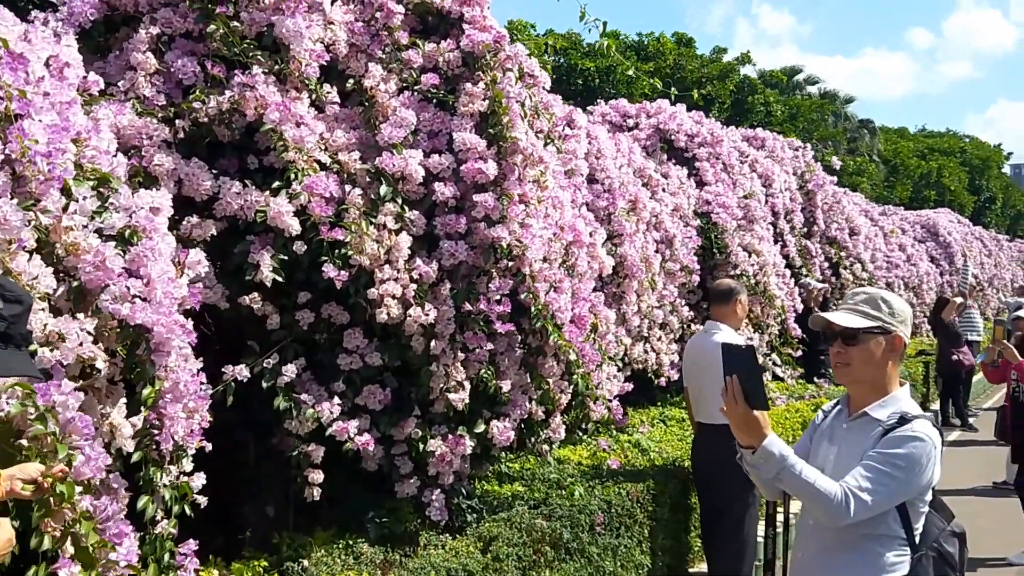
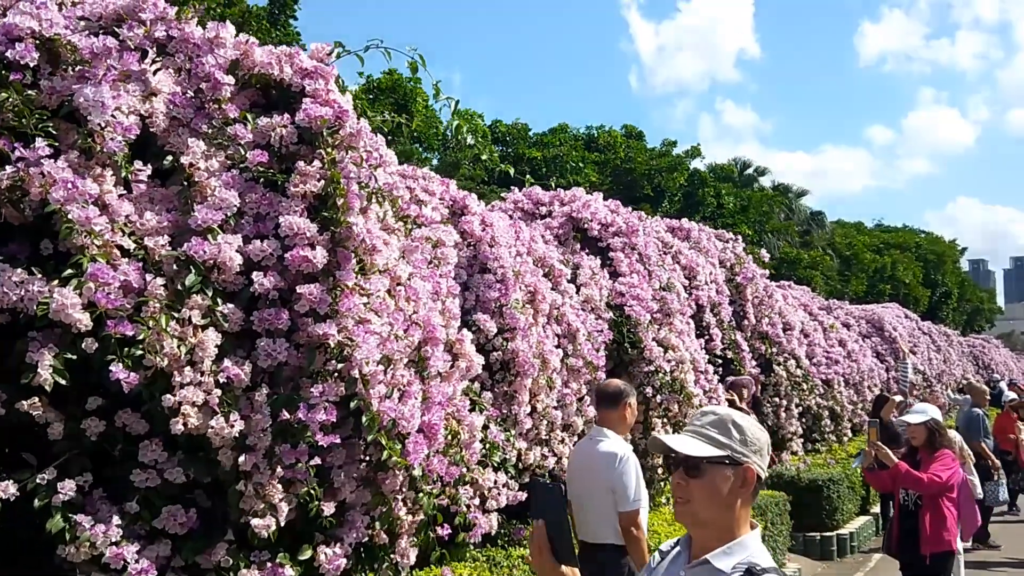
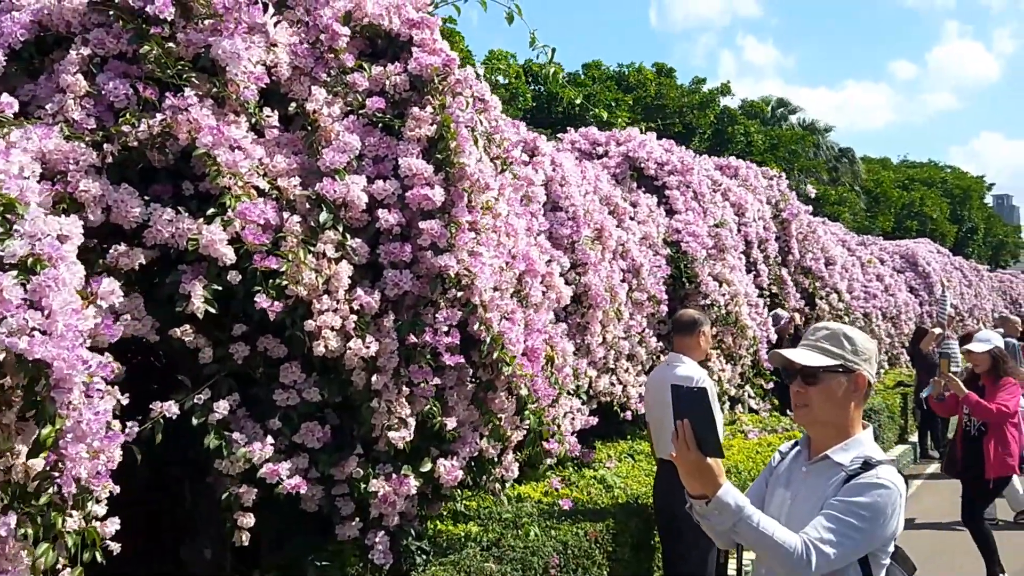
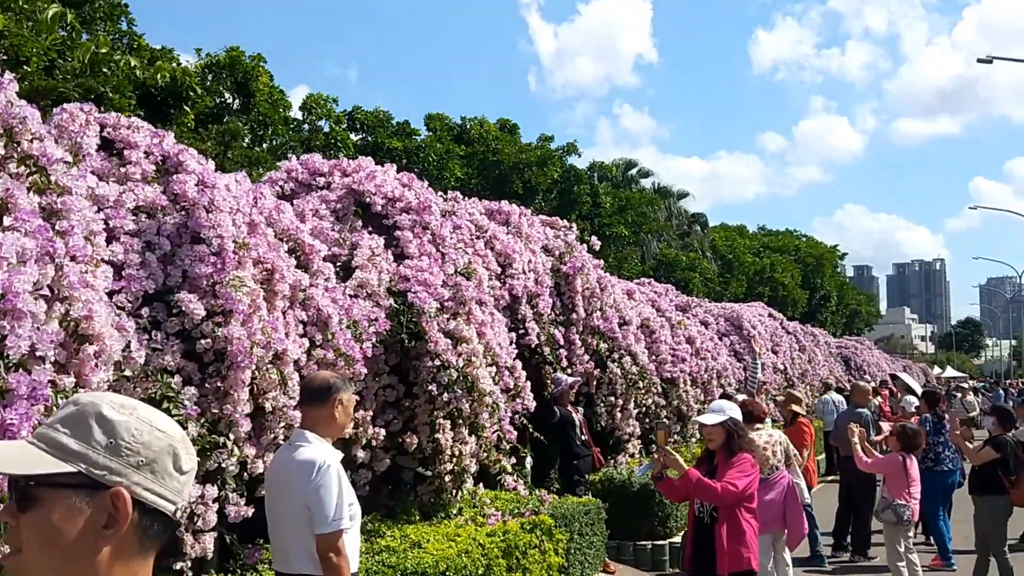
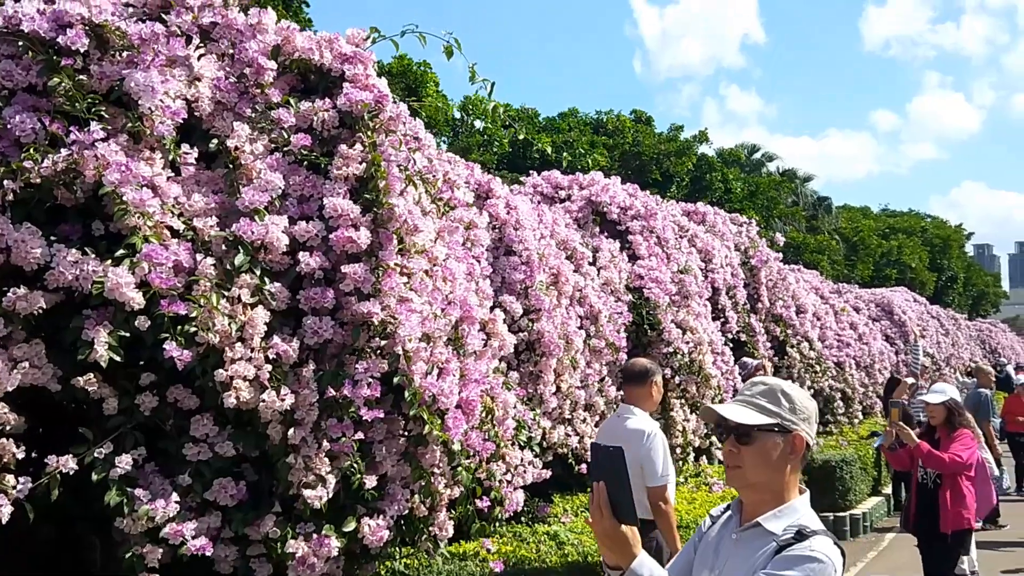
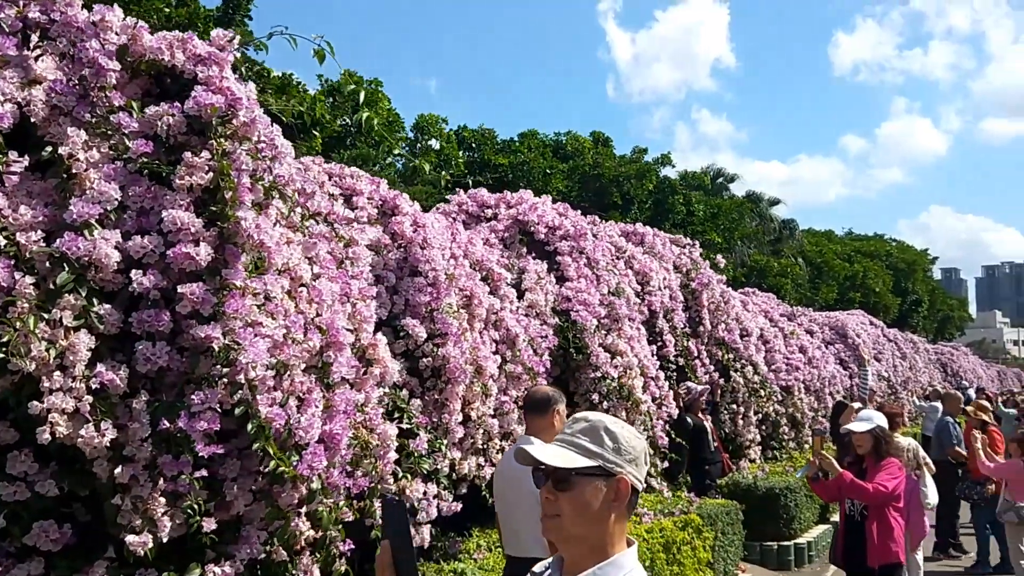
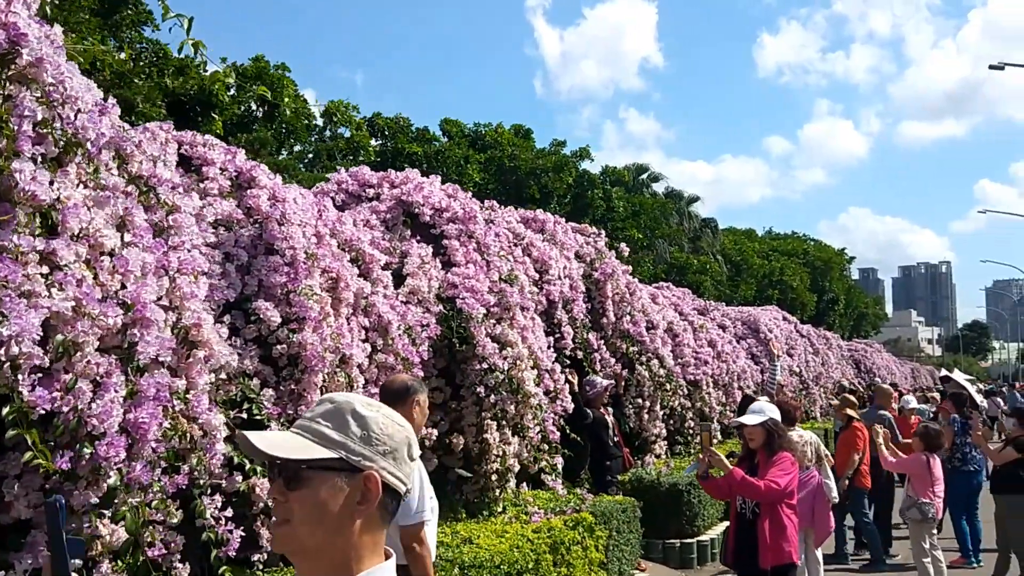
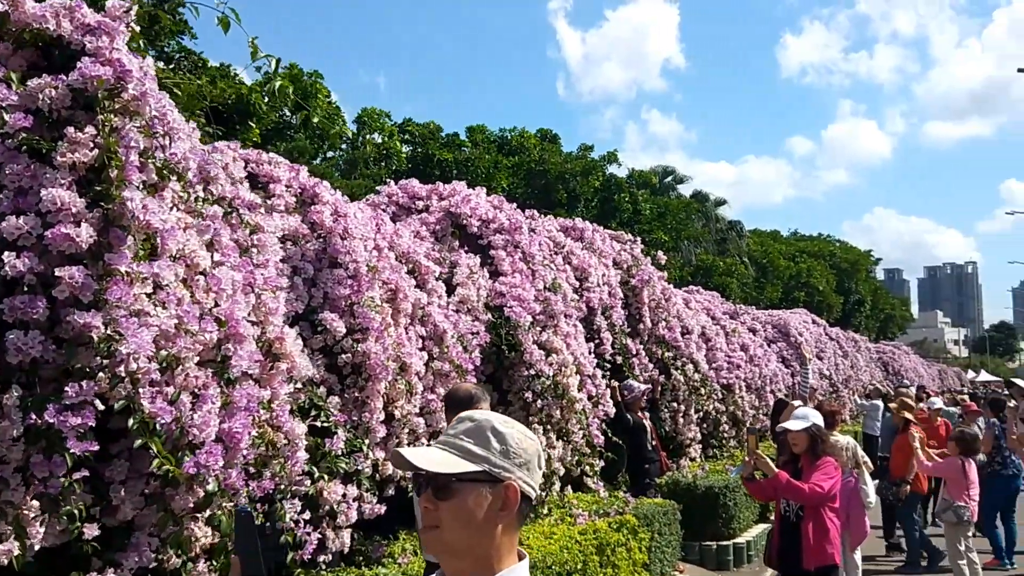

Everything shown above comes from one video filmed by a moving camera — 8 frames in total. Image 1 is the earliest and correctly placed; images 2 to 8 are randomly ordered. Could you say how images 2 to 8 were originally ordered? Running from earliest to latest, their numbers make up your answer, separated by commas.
3, 5, 2, 6, 8, 7, 4
